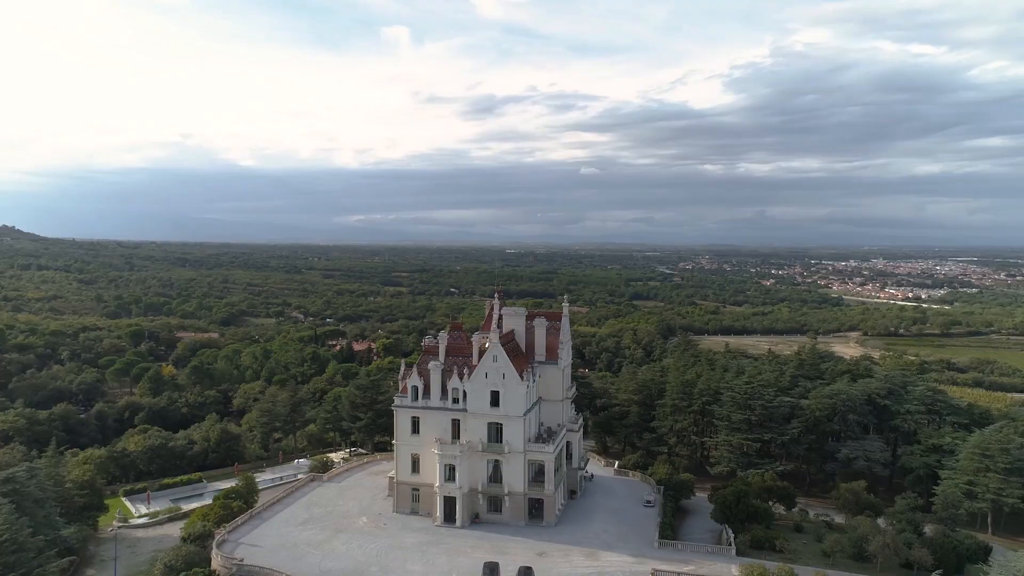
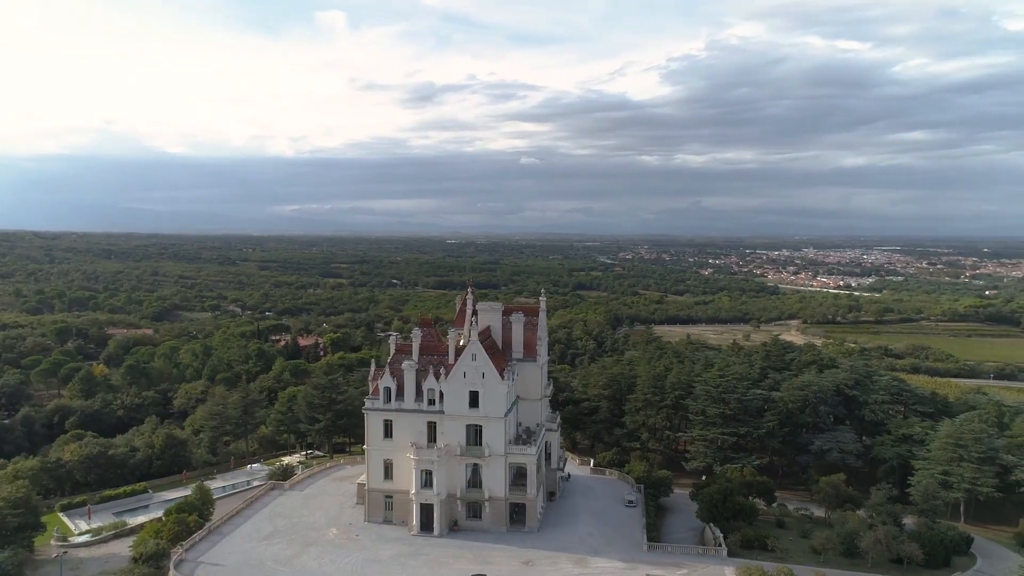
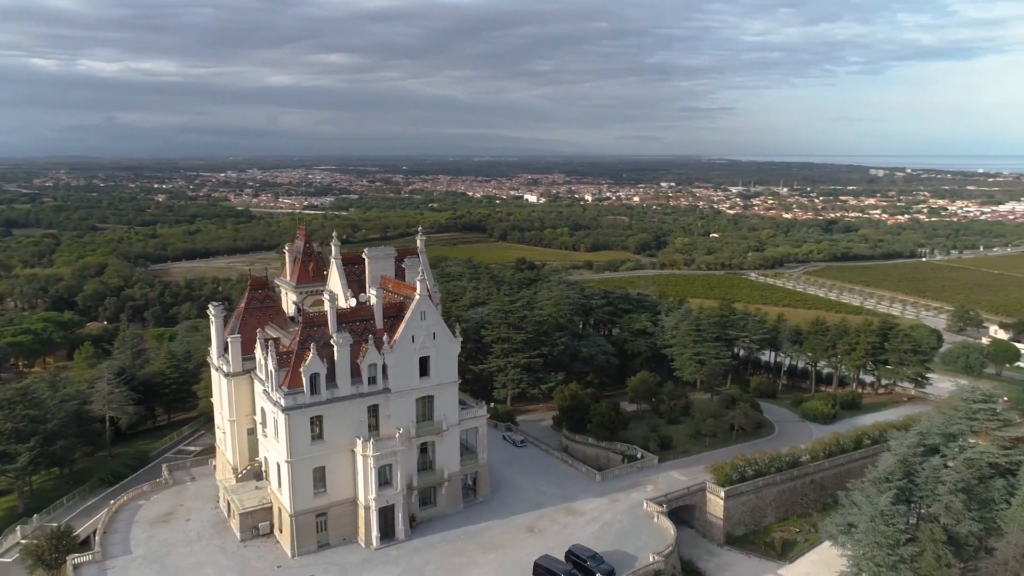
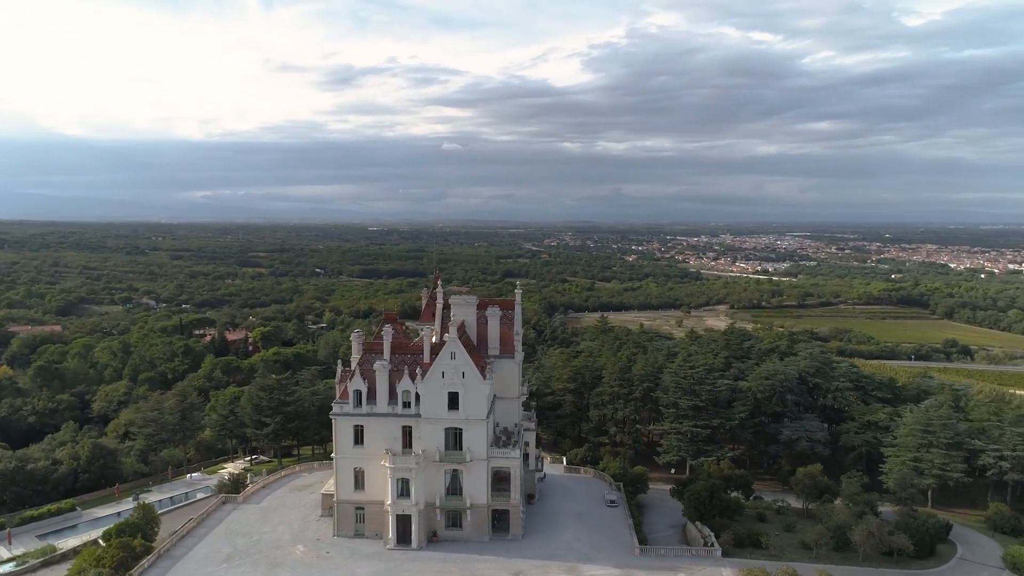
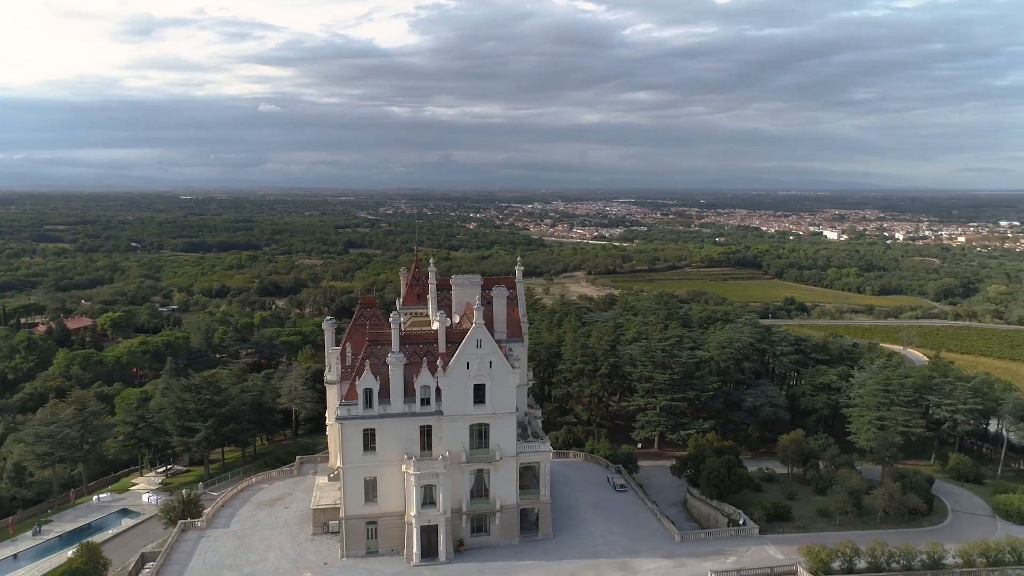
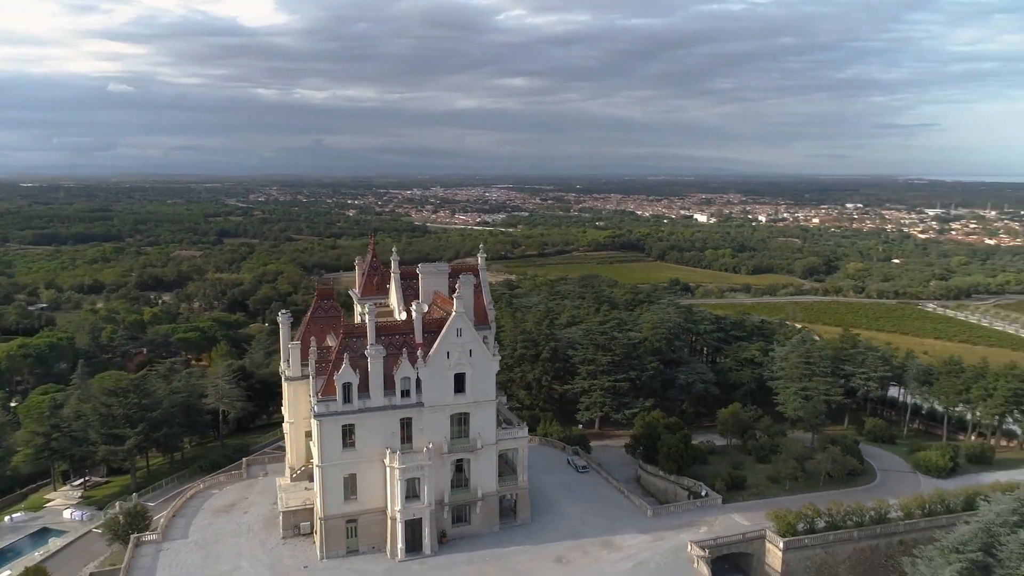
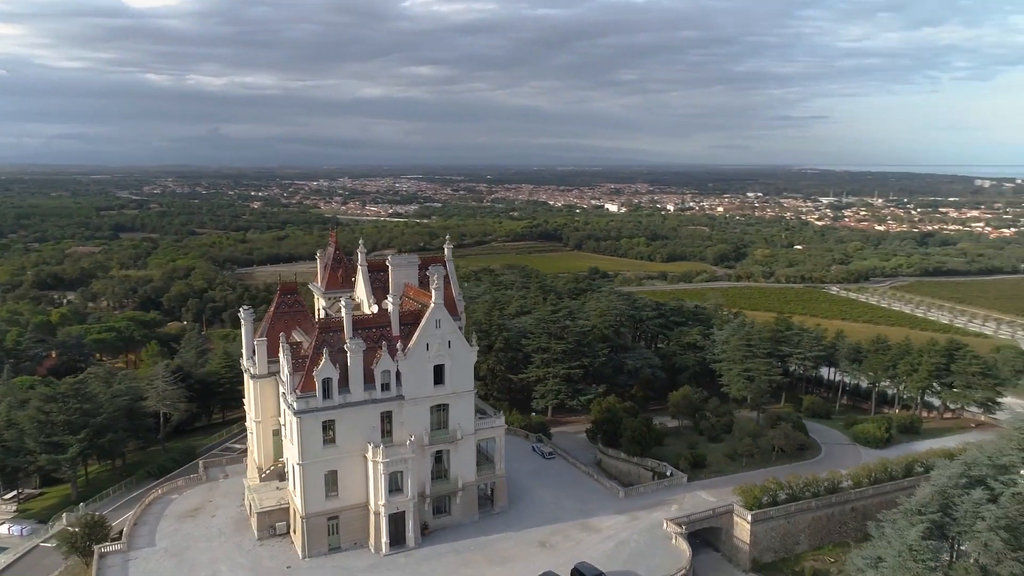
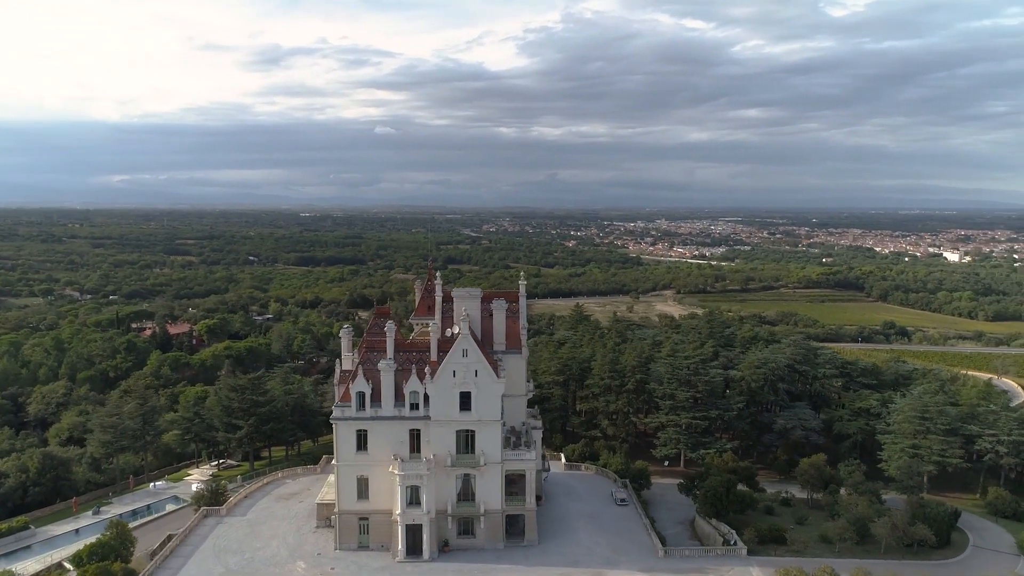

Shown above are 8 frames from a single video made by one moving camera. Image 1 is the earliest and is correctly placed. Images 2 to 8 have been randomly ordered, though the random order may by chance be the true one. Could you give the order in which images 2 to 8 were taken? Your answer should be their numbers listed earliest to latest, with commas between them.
2, 4, 8, 5, 6, 7, 3
